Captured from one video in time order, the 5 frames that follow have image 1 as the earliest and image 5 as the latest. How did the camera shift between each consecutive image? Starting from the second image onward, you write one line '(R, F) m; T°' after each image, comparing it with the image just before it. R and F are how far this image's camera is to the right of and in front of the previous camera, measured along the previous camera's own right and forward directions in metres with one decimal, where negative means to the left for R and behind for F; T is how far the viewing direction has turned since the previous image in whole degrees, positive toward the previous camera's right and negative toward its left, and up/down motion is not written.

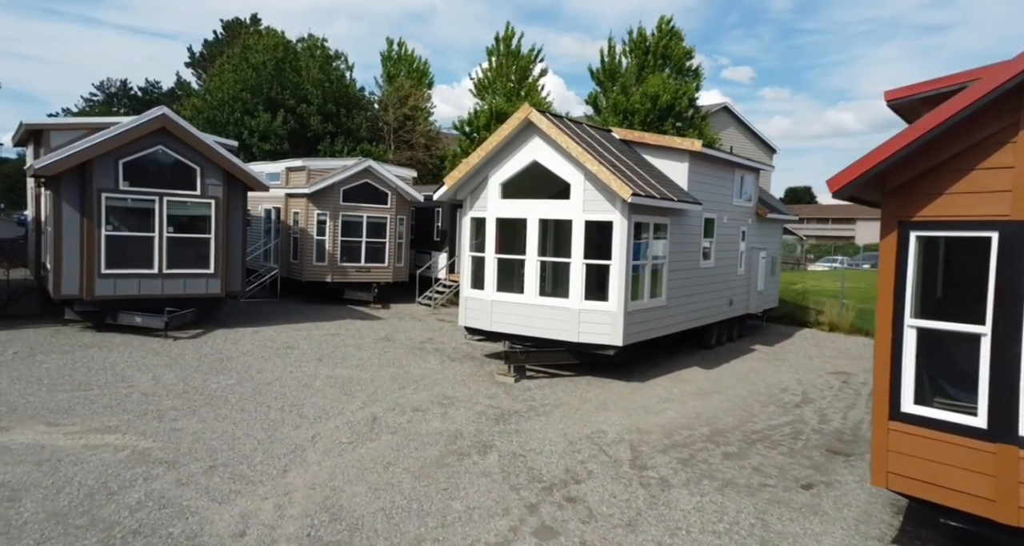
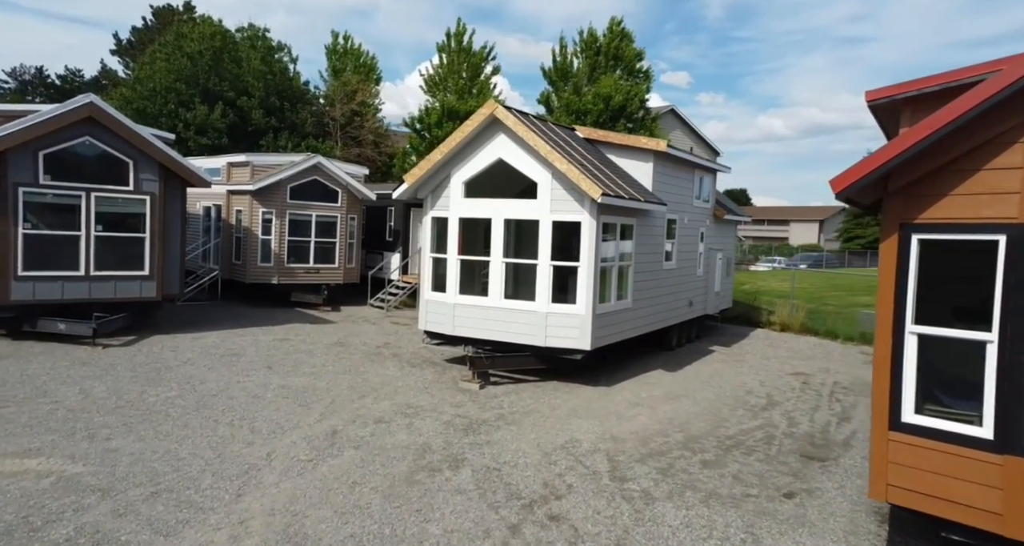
(-0.3, +0.4) m; +5°
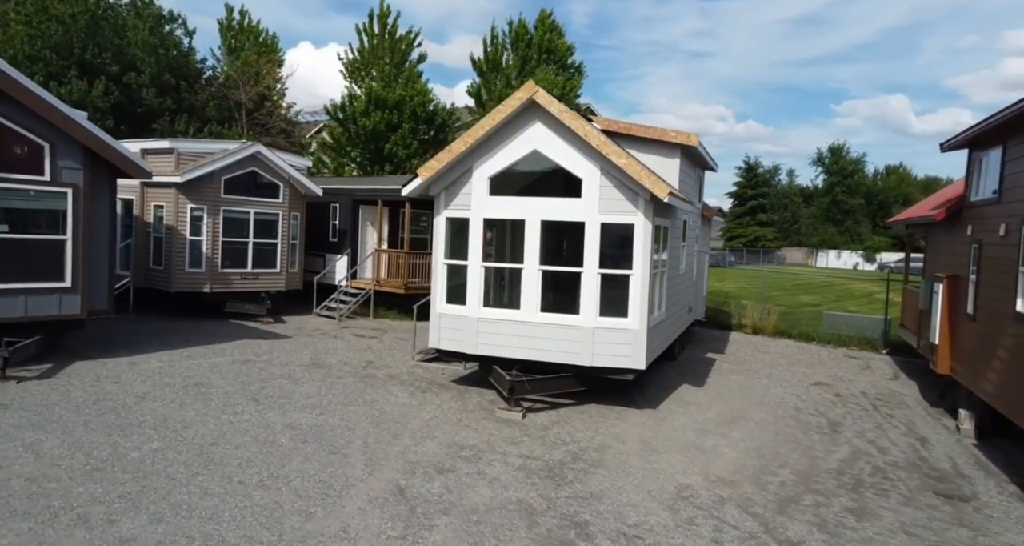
(-2.3, +1.7) m; +10°
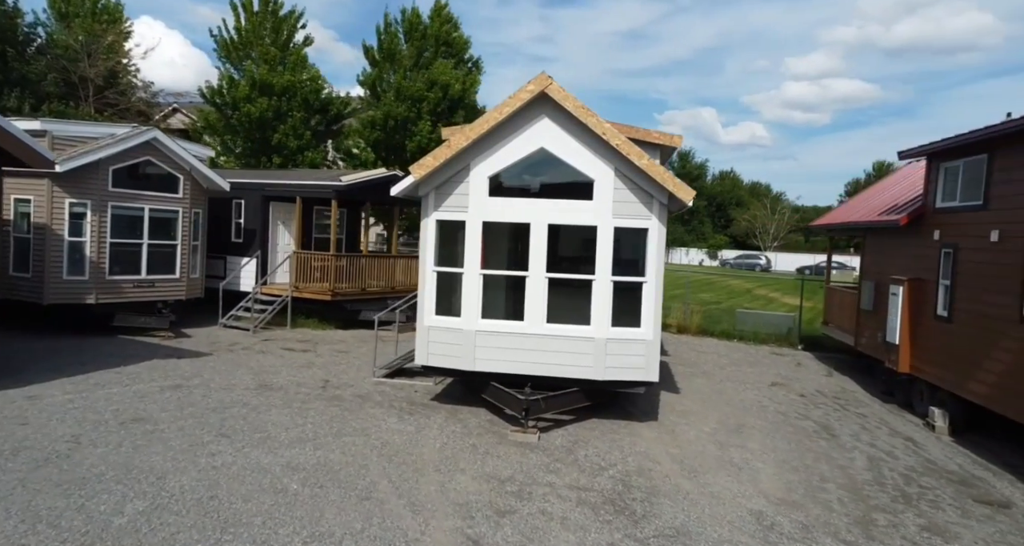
(-2.0, +1.0) m; +13°
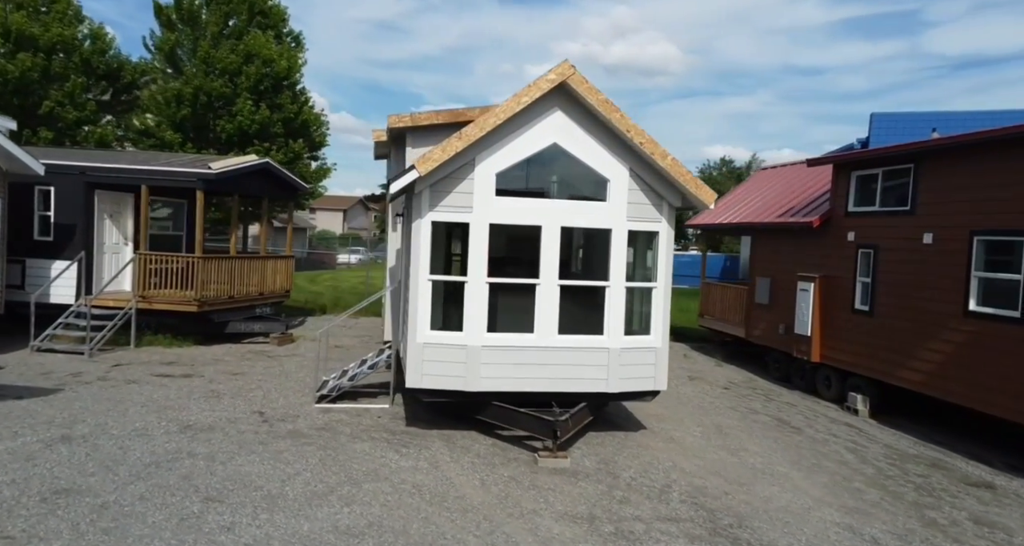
(-2.8, +1.5) m; +20°
